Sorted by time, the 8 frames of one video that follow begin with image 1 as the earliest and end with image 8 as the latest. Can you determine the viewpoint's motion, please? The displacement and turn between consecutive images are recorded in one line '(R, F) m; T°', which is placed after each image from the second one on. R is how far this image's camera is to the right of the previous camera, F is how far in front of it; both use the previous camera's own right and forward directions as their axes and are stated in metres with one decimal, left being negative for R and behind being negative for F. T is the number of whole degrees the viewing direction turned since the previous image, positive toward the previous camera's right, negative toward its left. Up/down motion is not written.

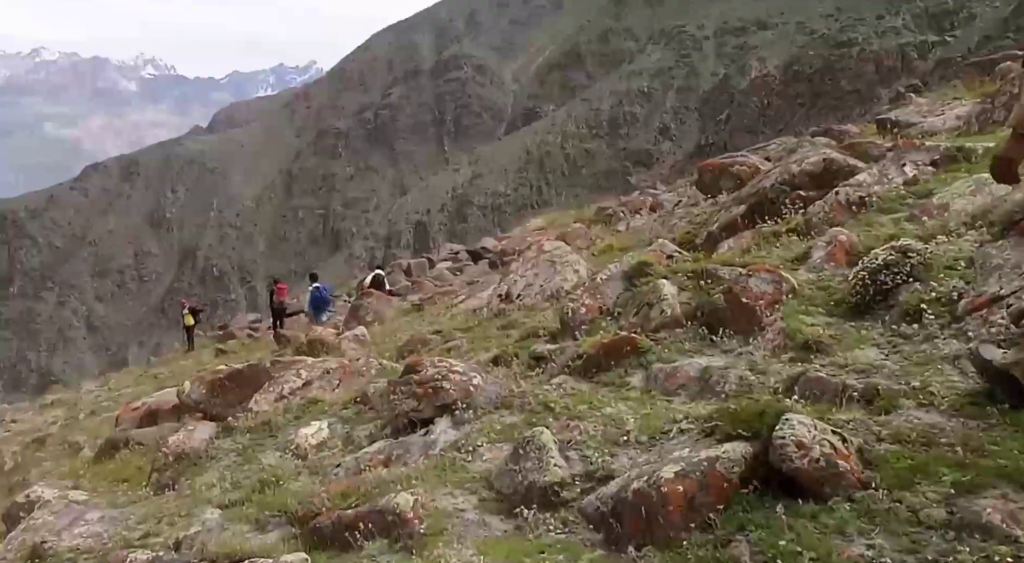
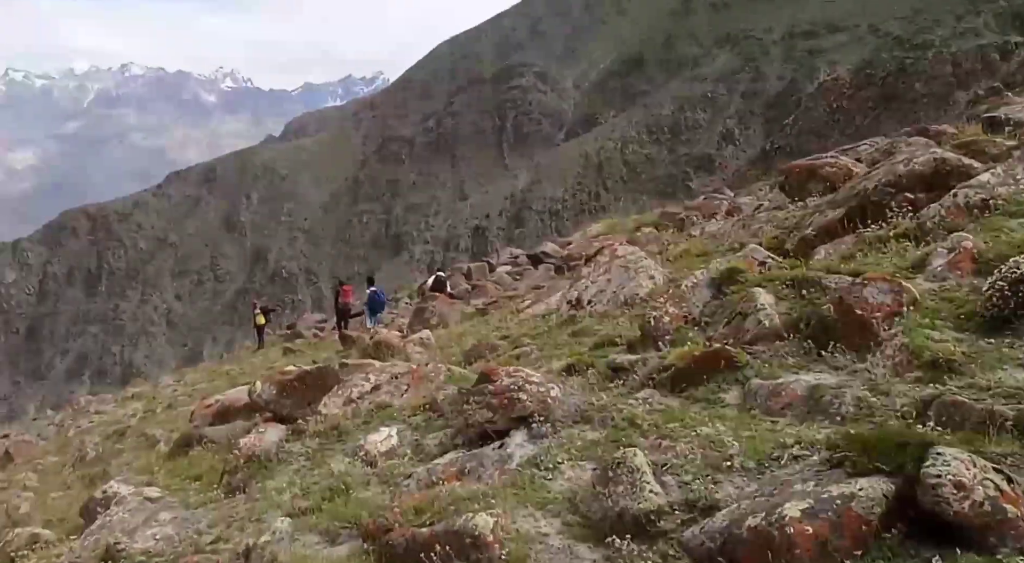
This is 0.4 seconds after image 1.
(-0.1, +0.4) m; -3°
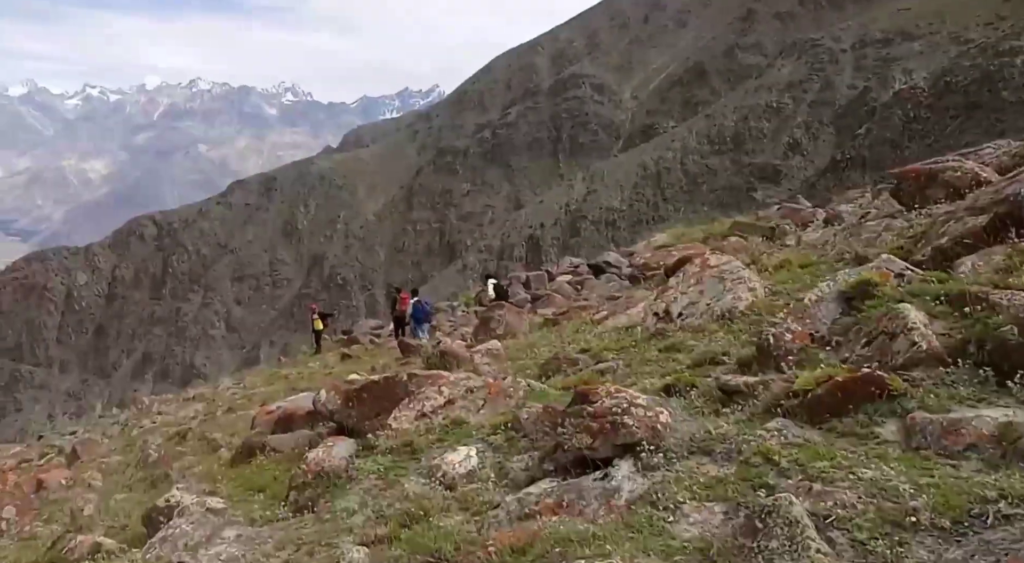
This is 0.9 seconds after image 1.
(-0.3, +0.6) m; -3°
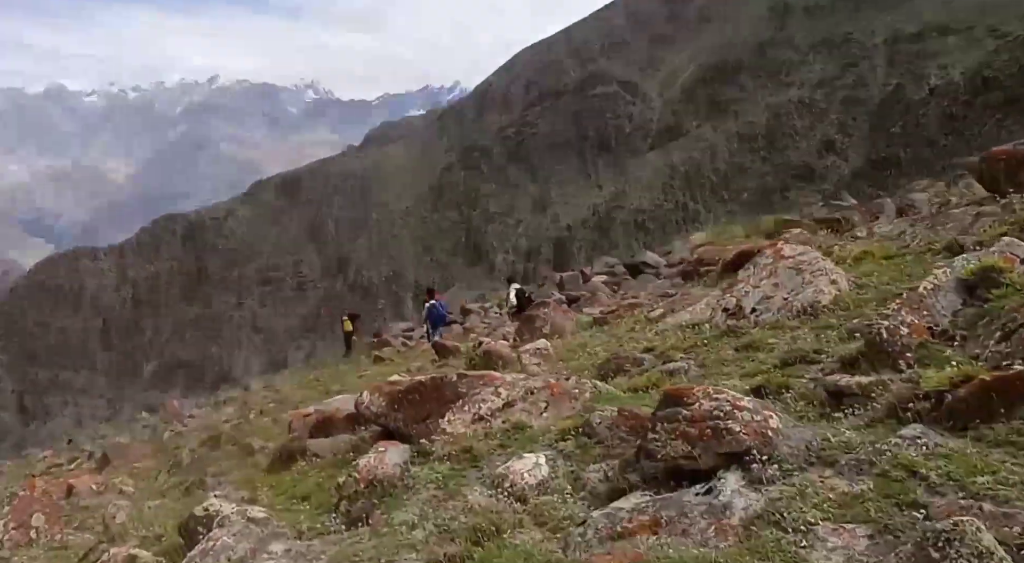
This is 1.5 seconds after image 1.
(-0.3, +0.6) m; -1°
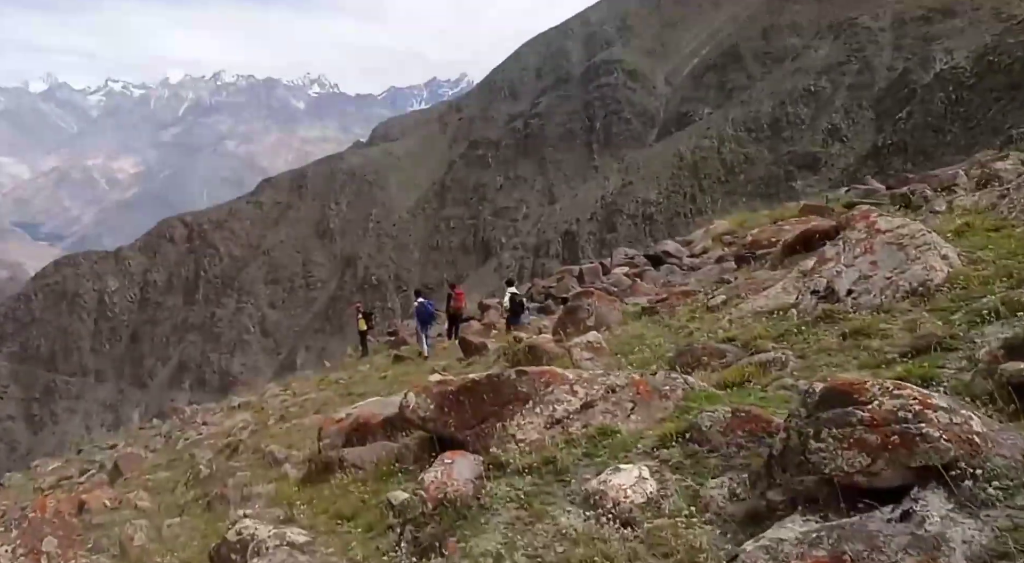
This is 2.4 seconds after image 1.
(-0.4, +1.0) m; 0°
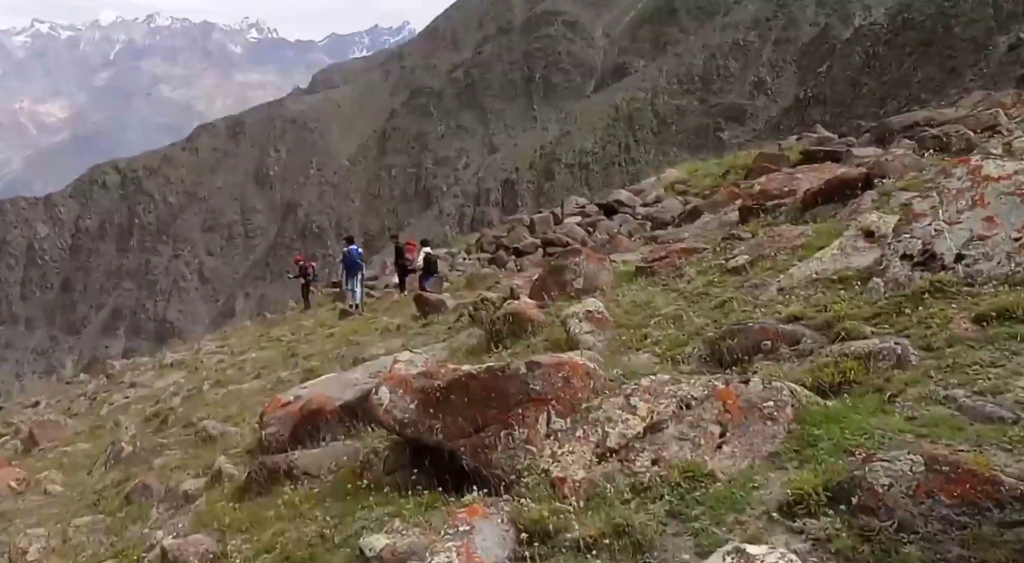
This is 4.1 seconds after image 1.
(-0.4, +1.9) m; +3°
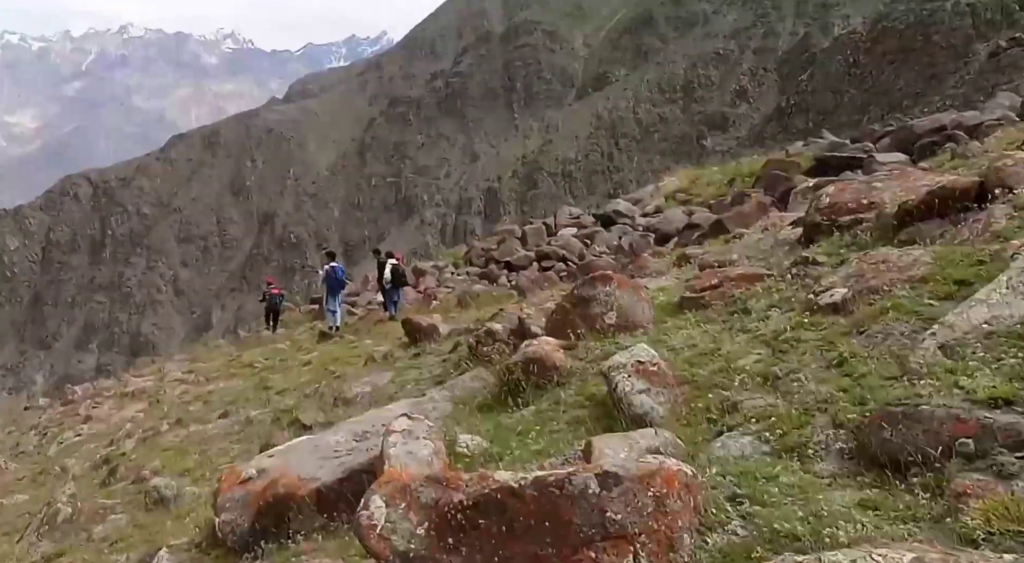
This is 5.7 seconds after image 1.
(-0.3, +2.1) m; +1°
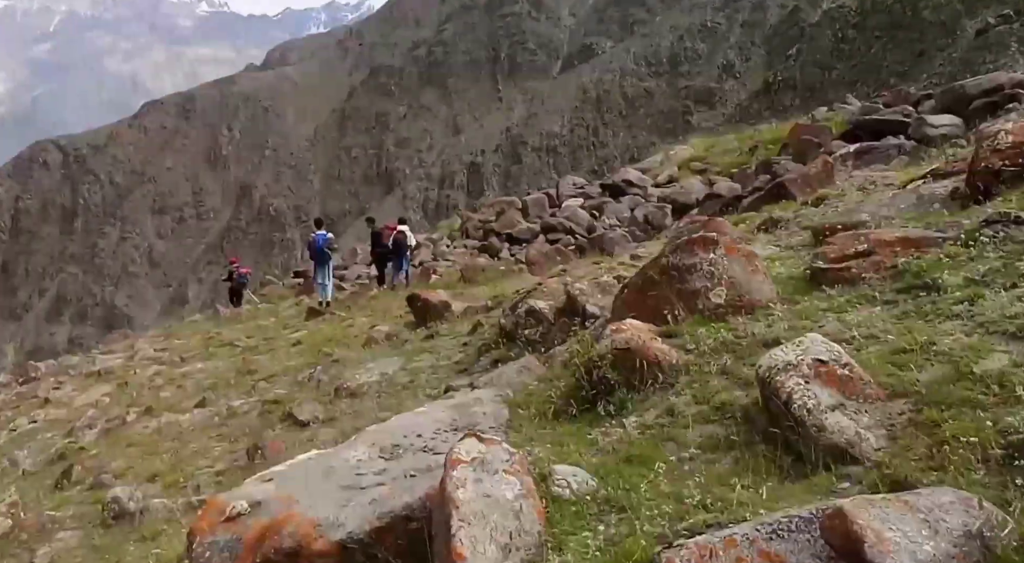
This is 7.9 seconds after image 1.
(-0.7, +2.4) m; +1°
